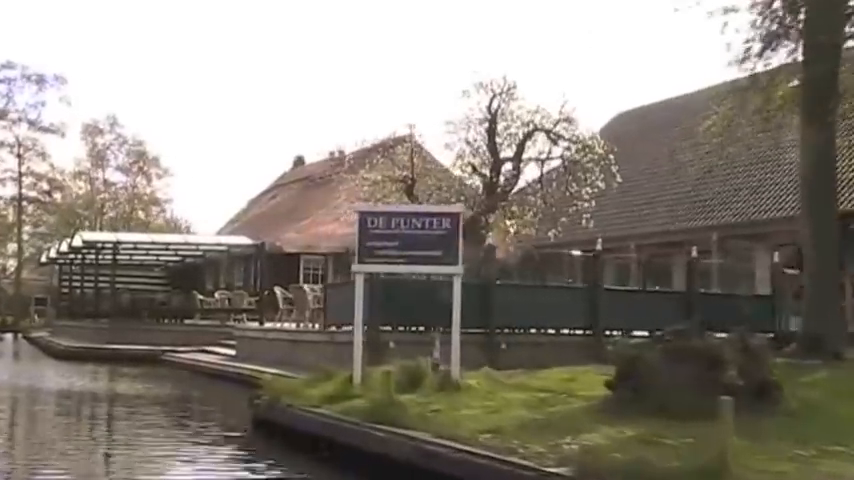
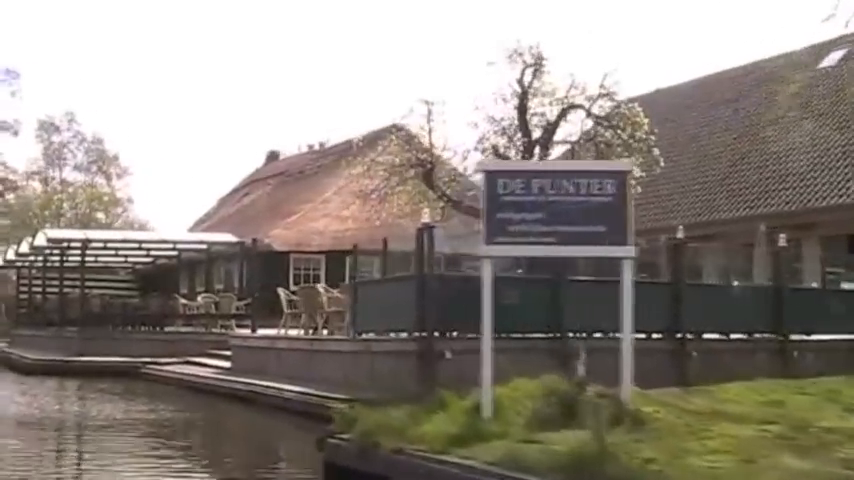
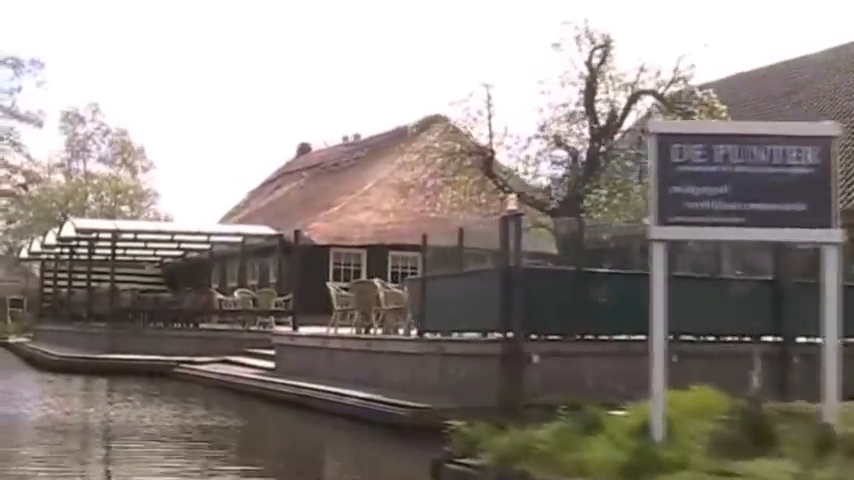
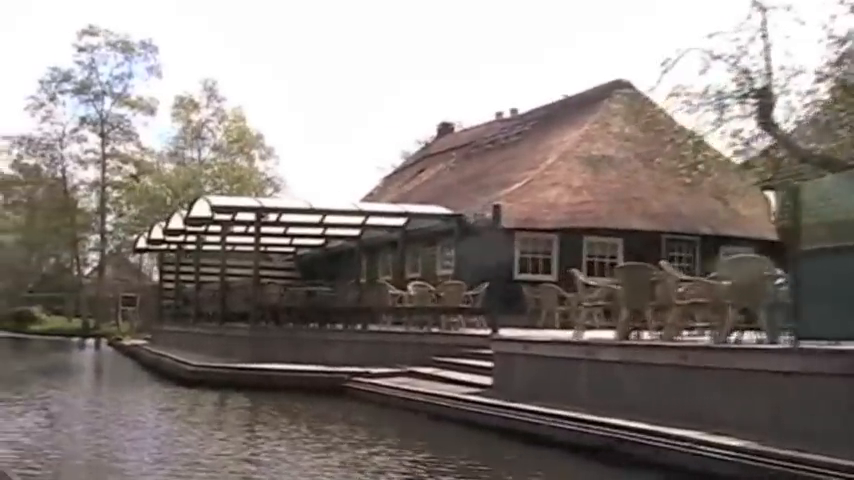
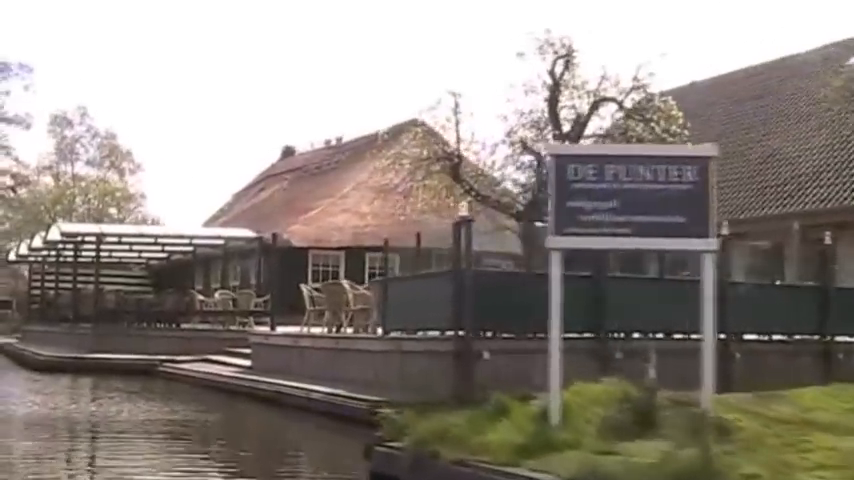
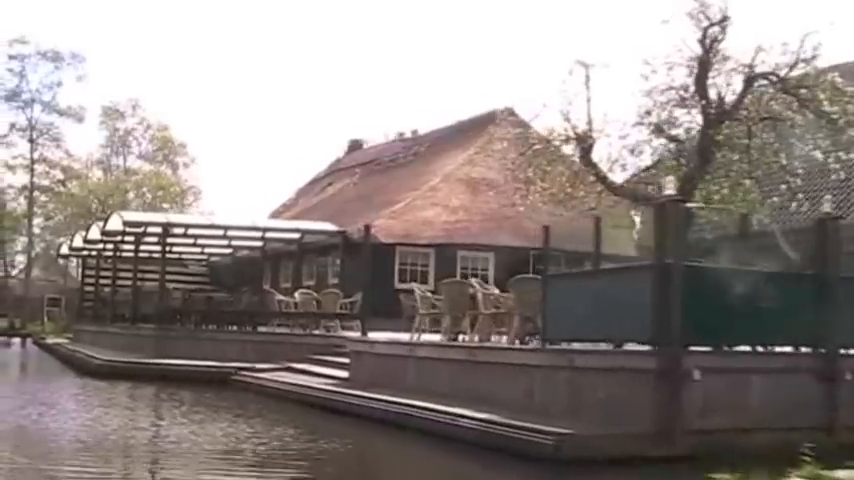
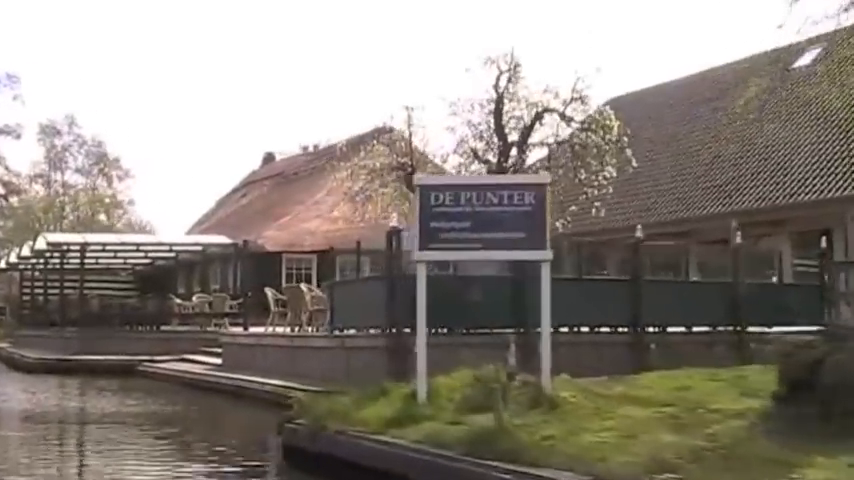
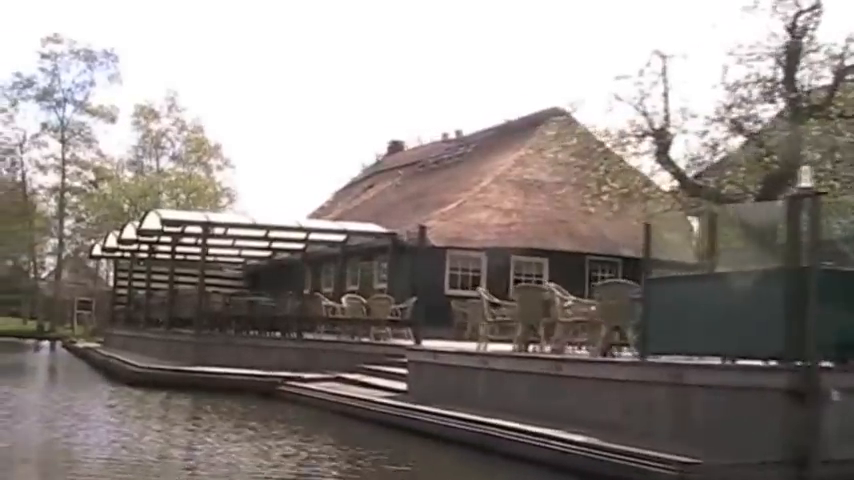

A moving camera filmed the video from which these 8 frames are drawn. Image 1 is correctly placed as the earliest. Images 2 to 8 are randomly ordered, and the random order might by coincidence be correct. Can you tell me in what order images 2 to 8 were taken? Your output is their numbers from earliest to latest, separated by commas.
7, 2, 5, 3, 6, 8, 4
